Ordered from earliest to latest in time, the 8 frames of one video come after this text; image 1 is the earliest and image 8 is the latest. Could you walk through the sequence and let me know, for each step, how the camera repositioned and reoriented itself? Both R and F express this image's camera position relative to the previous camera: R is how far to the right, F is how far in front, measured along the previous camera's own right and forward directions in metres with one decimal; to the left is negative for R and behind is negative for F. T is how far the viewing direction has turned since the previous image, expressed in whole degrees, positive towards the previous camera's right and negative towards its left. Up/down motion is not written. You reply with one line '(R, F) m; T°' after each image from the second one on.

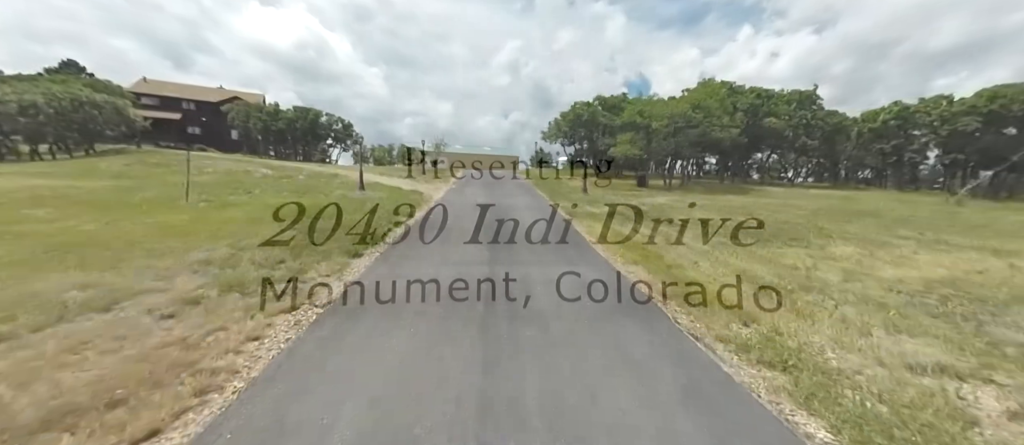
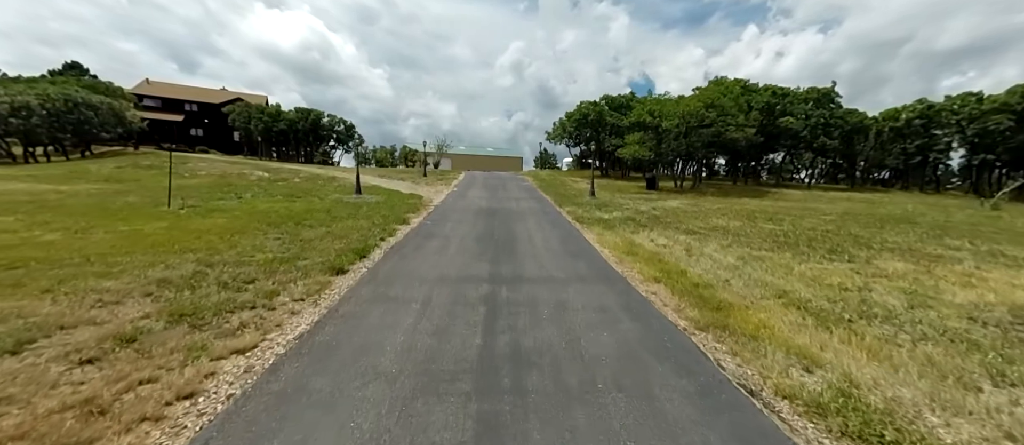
(0.0, +0.9) m; -1°
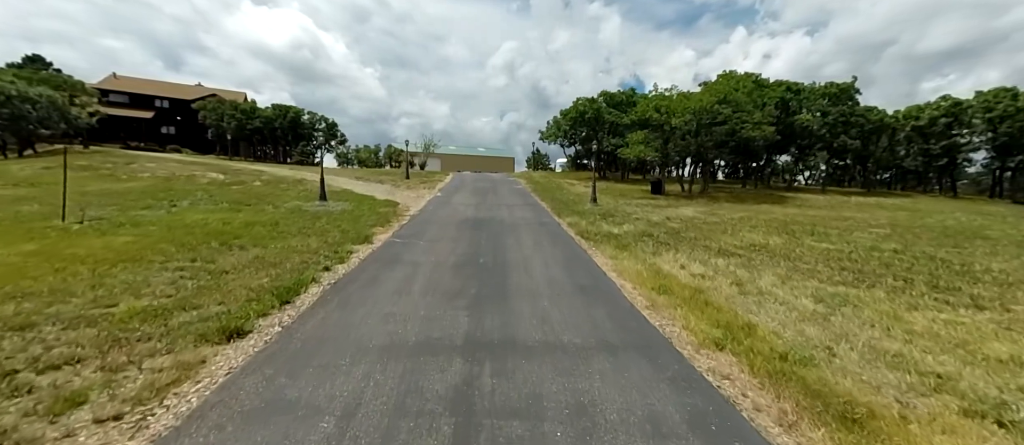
(0.0, +2.4) m; +1°
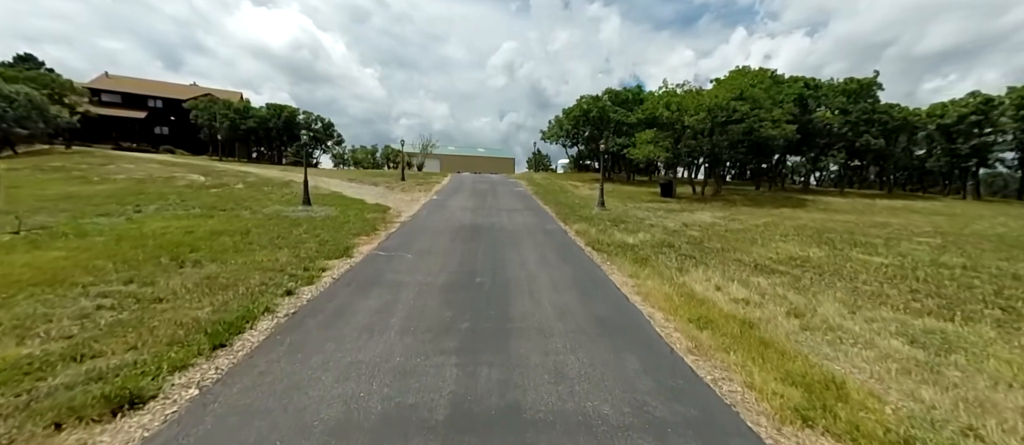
(0.0, +1.3) m; 0°
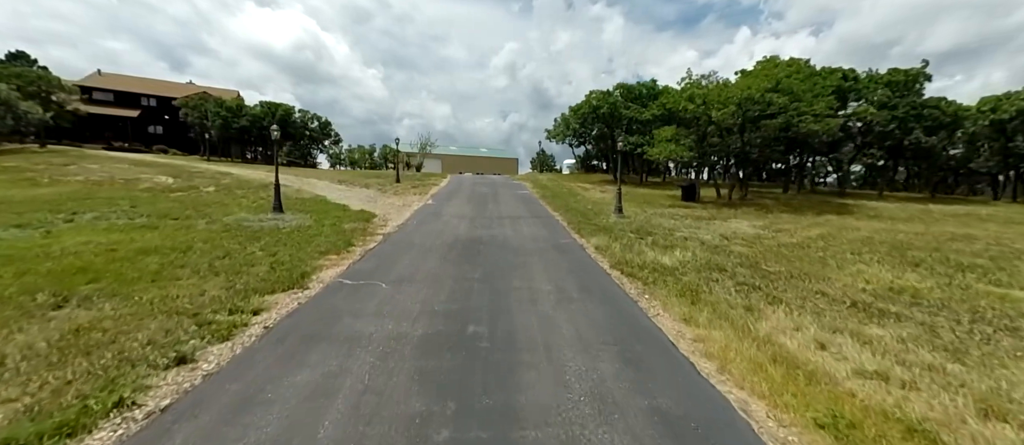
(-0.1, +2.1) m; 0°
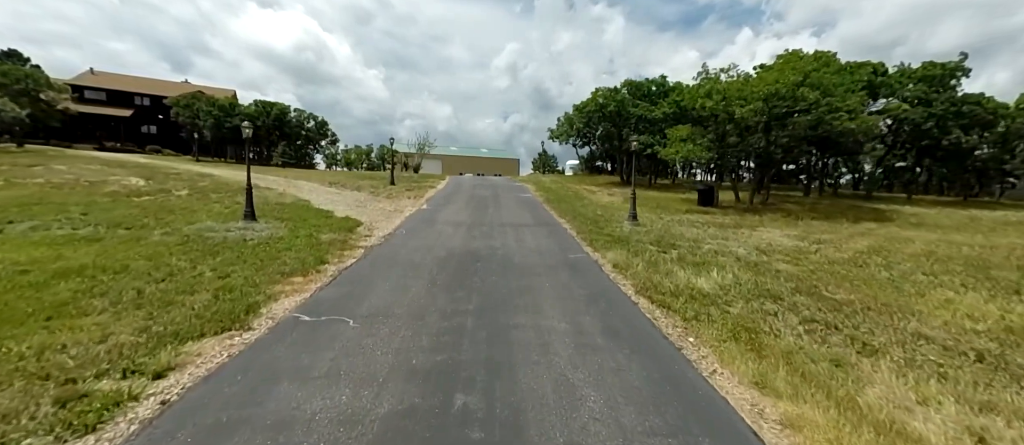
(0.0, +1.5) m; 0°
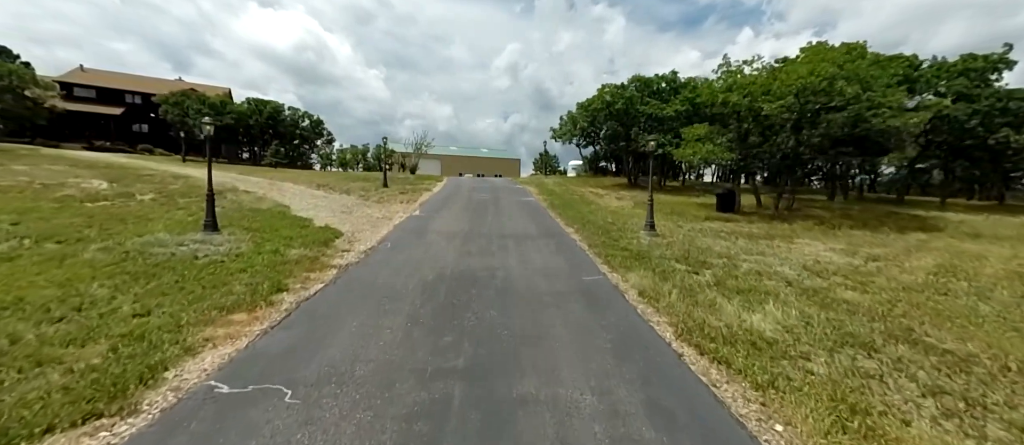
(0.0, +1.5) m; 0°
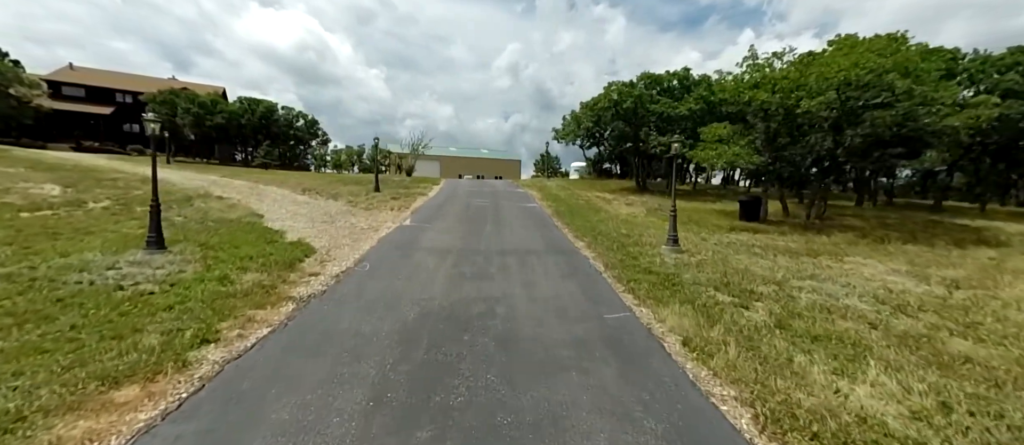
(0.0, +1.6) m; 0°
